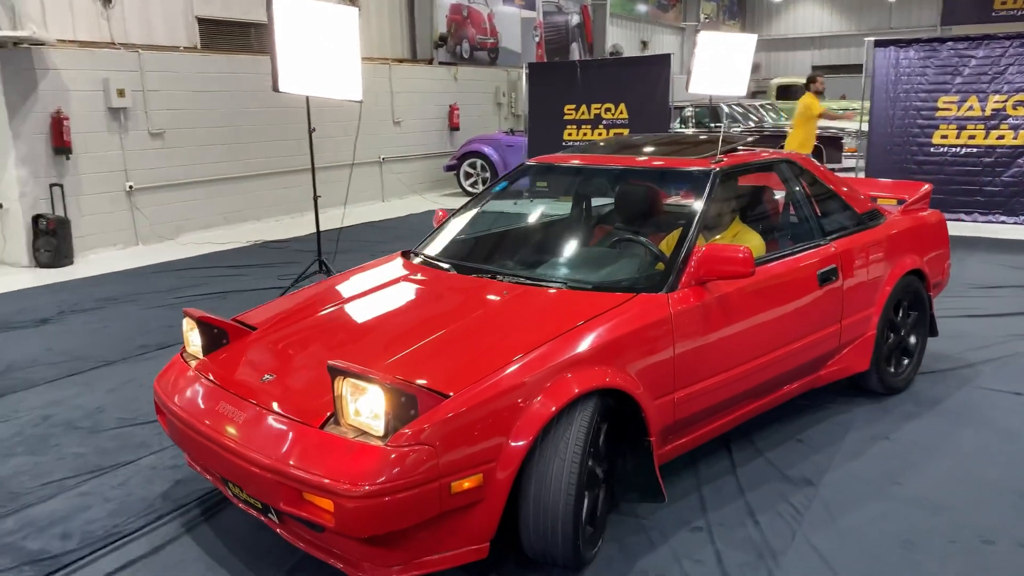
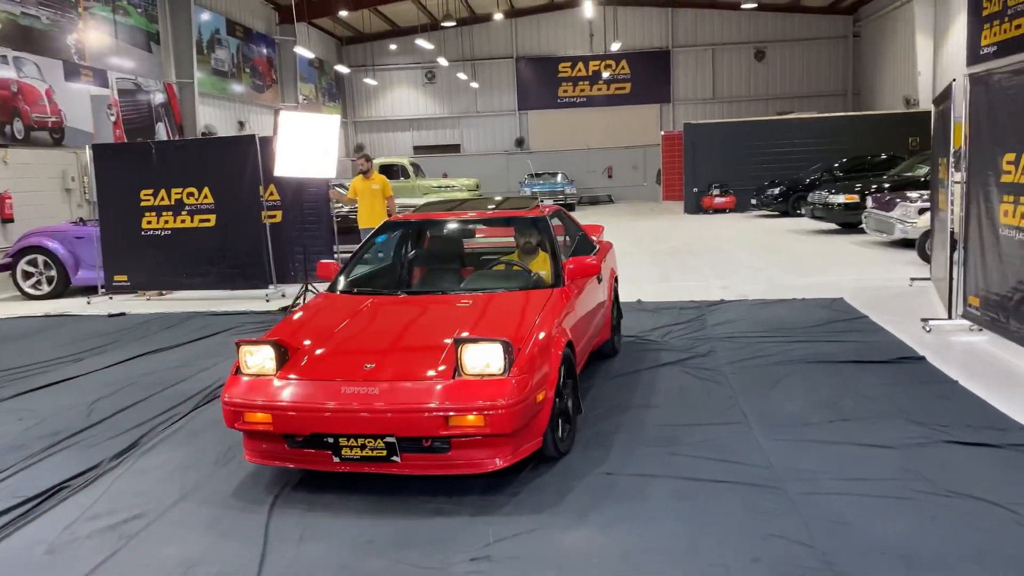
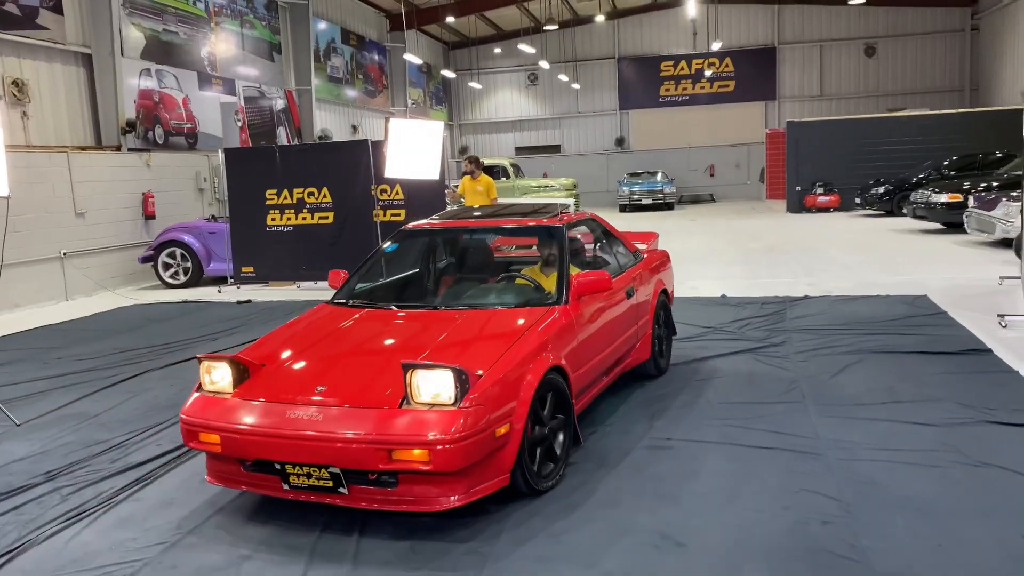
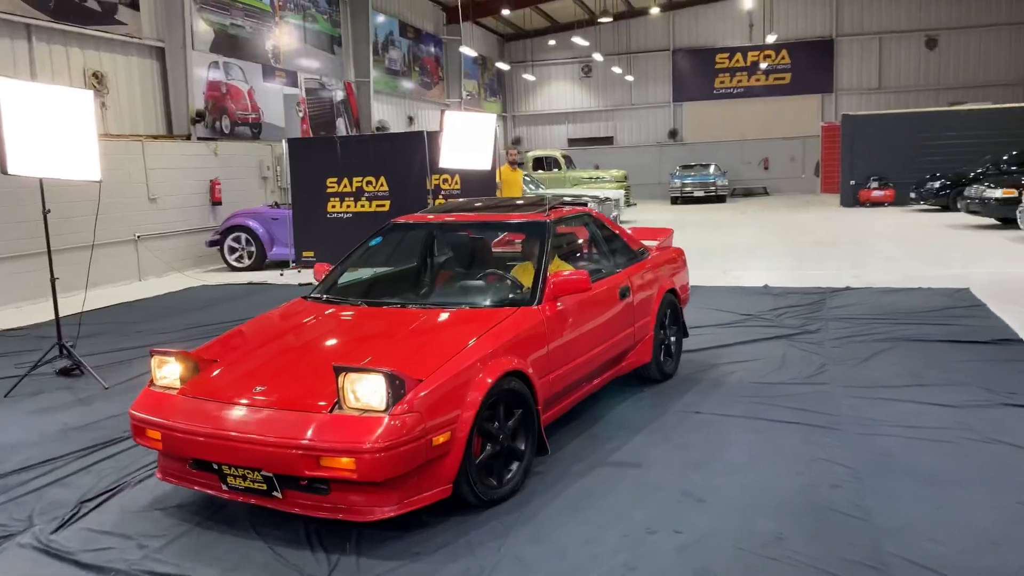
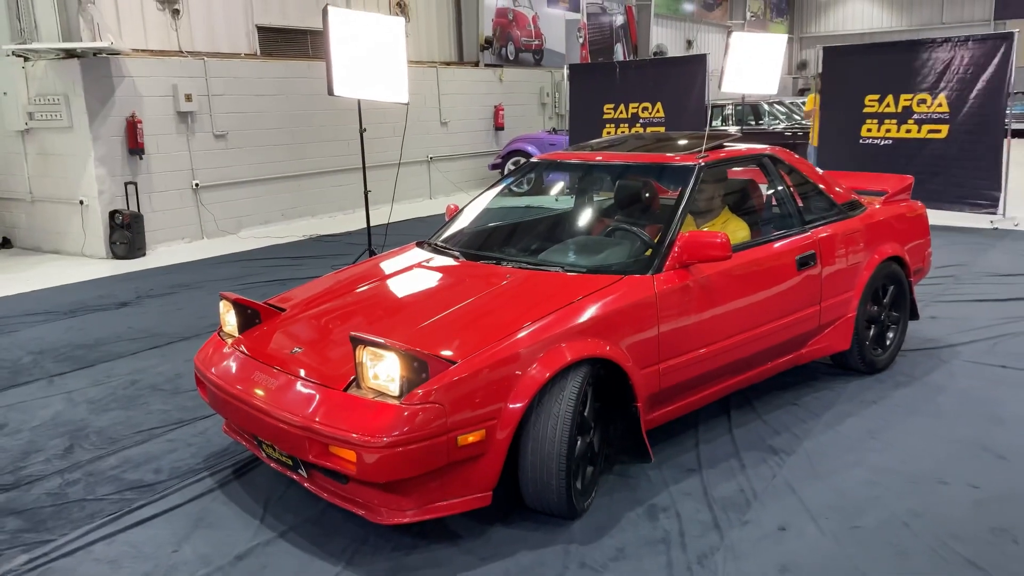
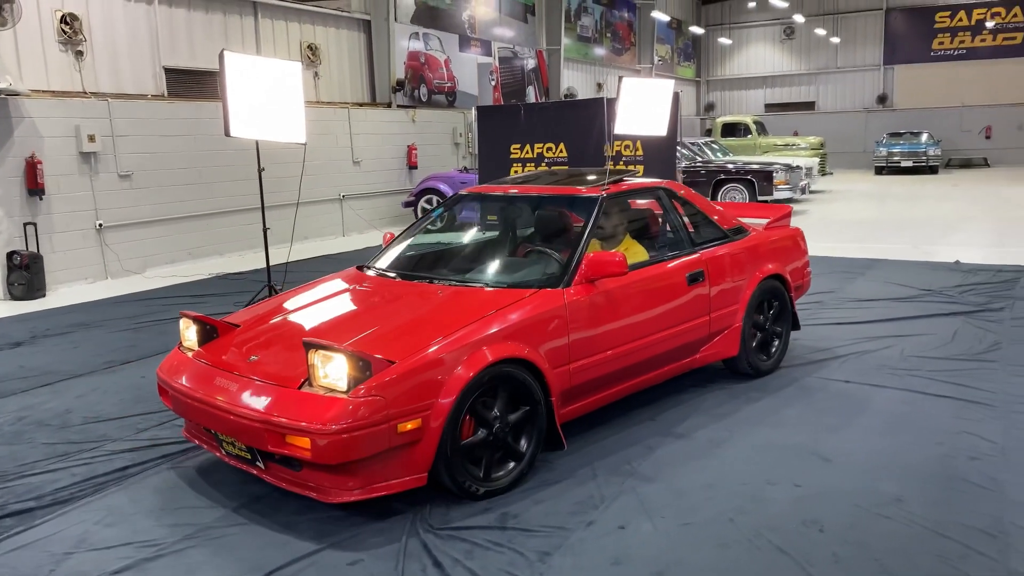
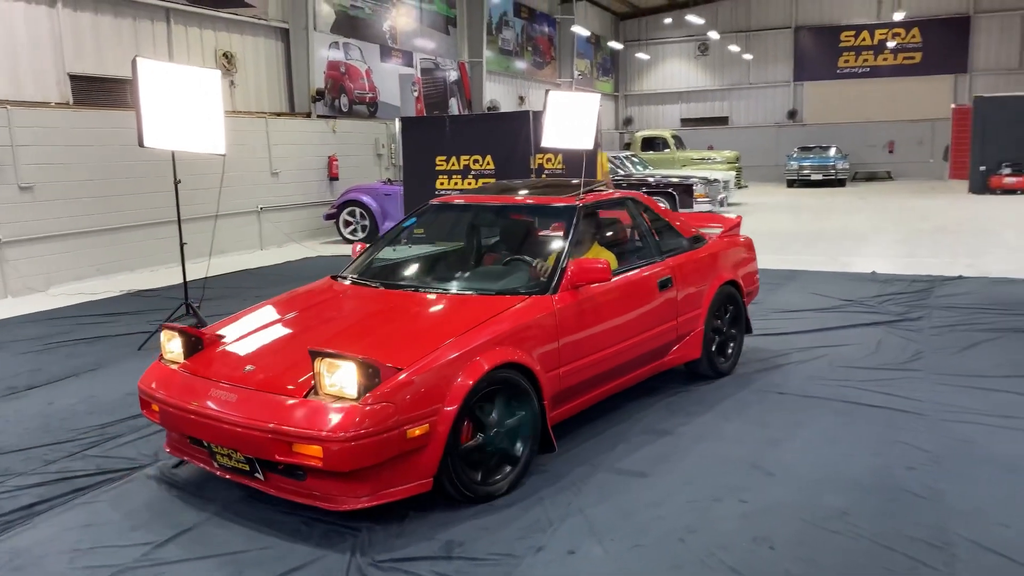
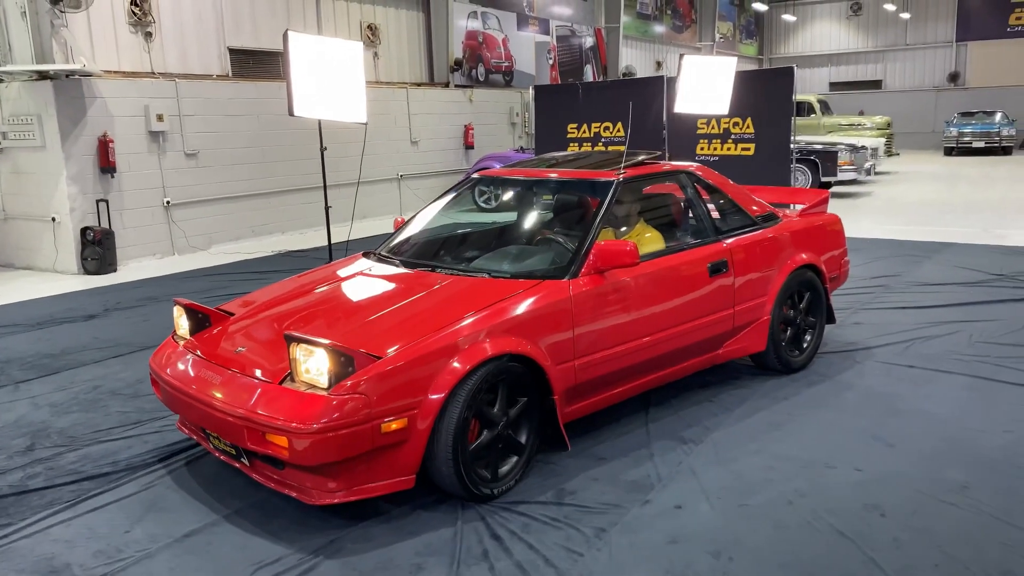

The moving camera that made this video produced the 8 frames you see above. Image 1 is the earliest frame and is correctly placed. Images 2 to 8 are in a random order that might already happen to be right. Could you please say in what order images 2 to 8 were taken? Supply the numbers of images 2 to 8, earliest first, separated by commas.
5, 8, 6, 7, 4, 3, 2
